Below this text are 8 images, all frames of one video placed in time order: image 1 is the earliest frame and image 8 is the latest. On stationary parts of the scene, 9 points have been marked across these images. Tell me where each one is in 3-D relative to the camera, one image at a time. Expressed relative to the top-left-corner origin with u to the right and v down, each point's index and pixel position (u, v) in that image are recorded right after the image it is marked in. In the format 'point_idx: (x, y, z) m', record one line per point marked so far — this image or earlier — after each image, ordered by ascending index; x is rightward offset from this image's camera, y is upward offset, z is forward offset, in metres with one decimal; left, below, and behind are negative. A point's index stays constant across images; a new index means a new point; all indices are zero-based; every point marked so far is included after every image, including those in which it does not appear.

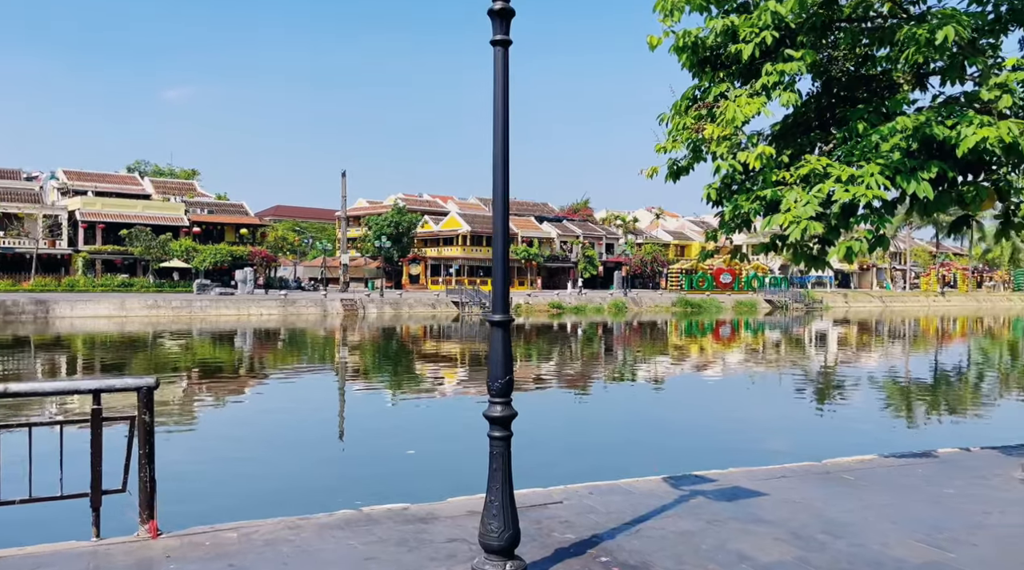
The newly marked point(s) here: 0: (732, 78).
0: (+1.8, +1.7, +7.5) m
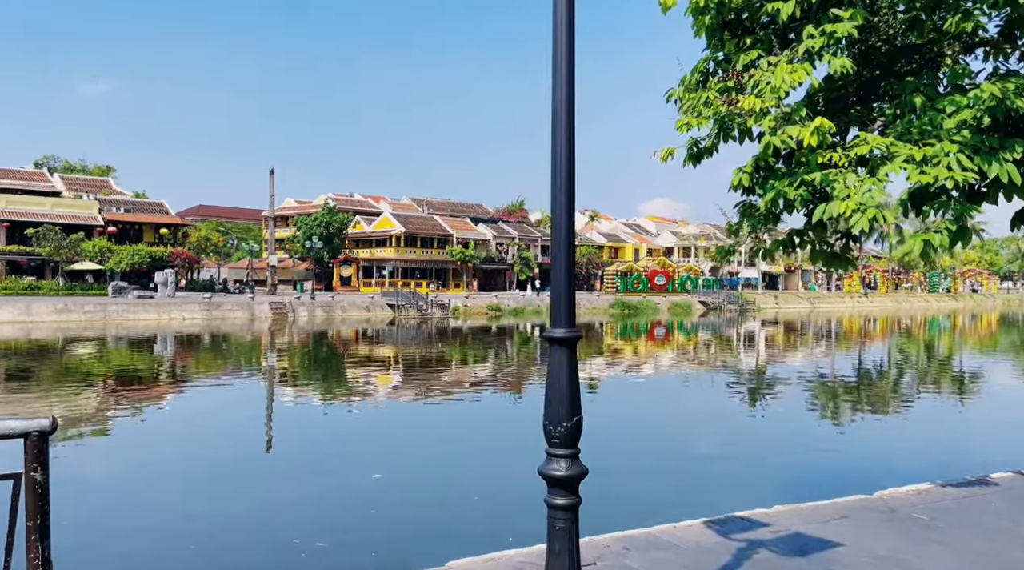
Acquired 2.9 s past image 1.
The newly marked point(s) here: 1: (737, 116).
0: (+1.7, +1.6, +6.5) m
1: (+1.5, +1.1, +6.2) m
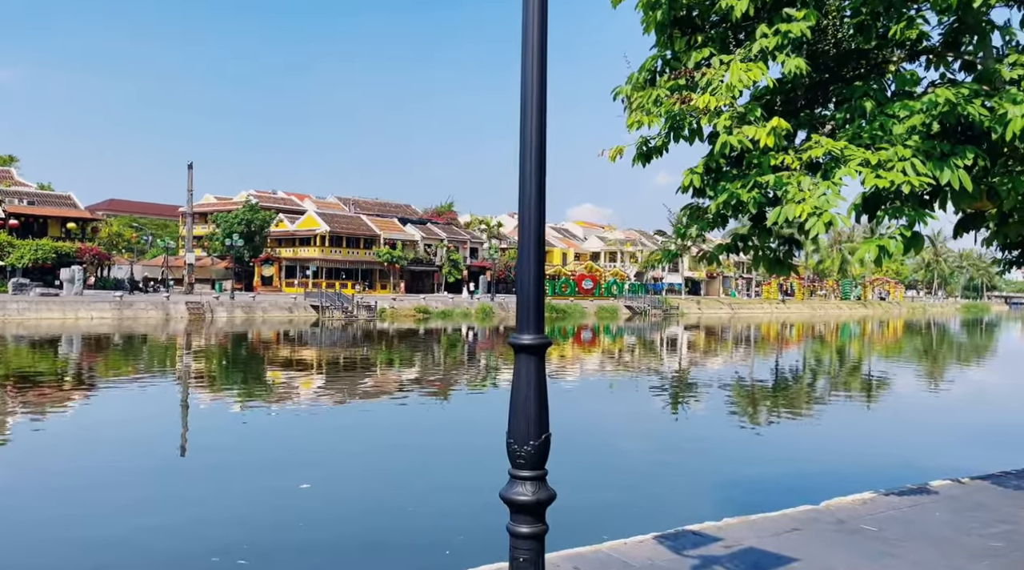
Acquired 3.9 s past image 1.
0: (+1.3, +1.6, +6.3) m
1: (+1.1, +1.1, +6.0) m
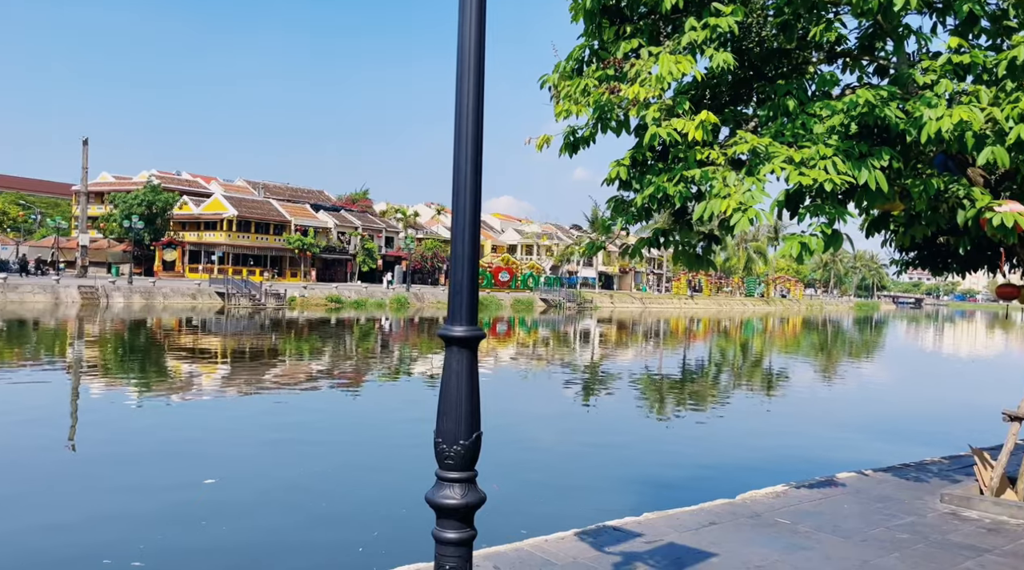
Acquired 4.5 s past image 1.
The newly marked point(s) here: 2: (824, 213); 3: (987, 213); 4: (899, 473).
0: (+0.9, +1.7, +6.3) m
1: (+0.7, +1.1, +5.9) m
2: (+1.9, +0.4, +5.8) m
3: (+3.4, +0.5, +6.8) m
4: (+3.7, -1.8, +9.2) m
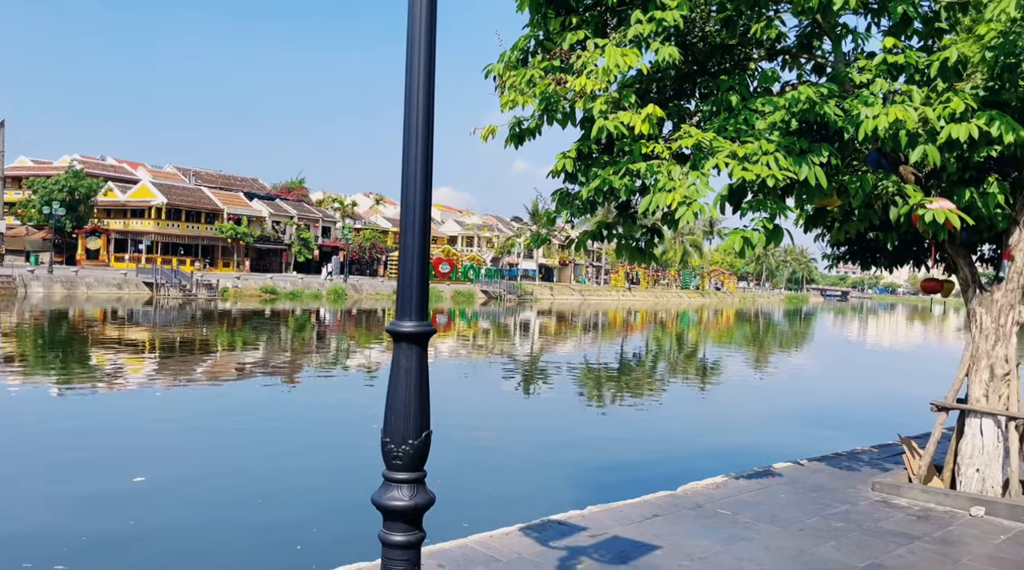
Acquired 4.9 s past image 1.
0: (+0.5, +1.7, +6.3) m
1: (+0.3, +1.2, +5.9) m
2: (+1.6, +0.5, +5.8) m
3: (+3.0, +0.6, +7.0) m
4: (+3.2, -1.7, +9.4) m
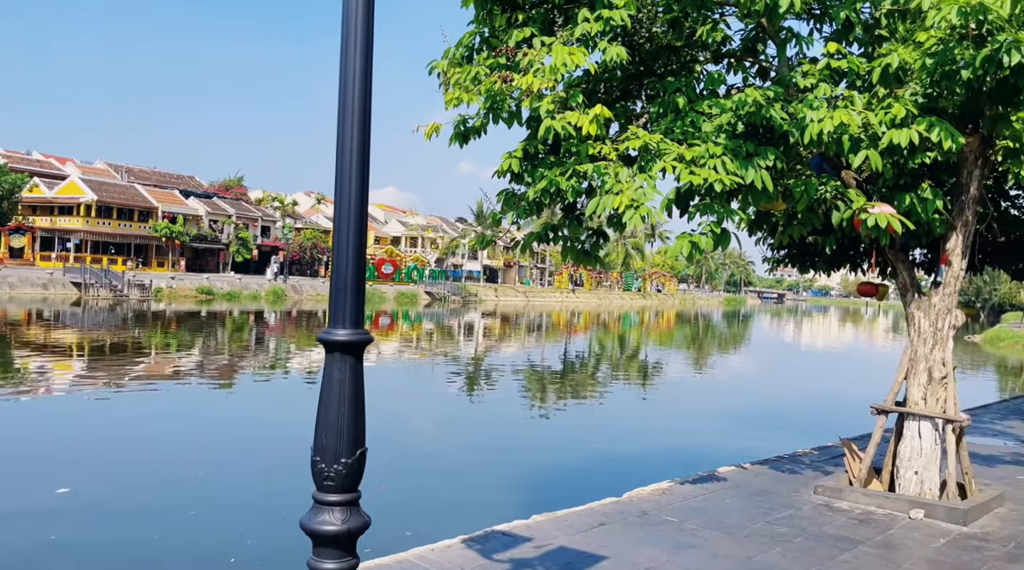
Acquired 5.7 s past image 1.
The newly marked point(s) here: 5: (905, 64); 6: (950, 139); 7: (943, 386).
0: (+0.1, +1.7, +6.1) m
1: (0.0, +1.2, +5.8) m
2: (+1.2, +0.5, +5.8) m
3: (+2.6, +0.5, +7.0) m
4: (+2.6, -1.8, +9.4) m
5: (+2.9, +1.6, +7.1) m
6: (+3.1, +1.0, +6.7) m
7: (+3.6, -0.8, +7.9) m
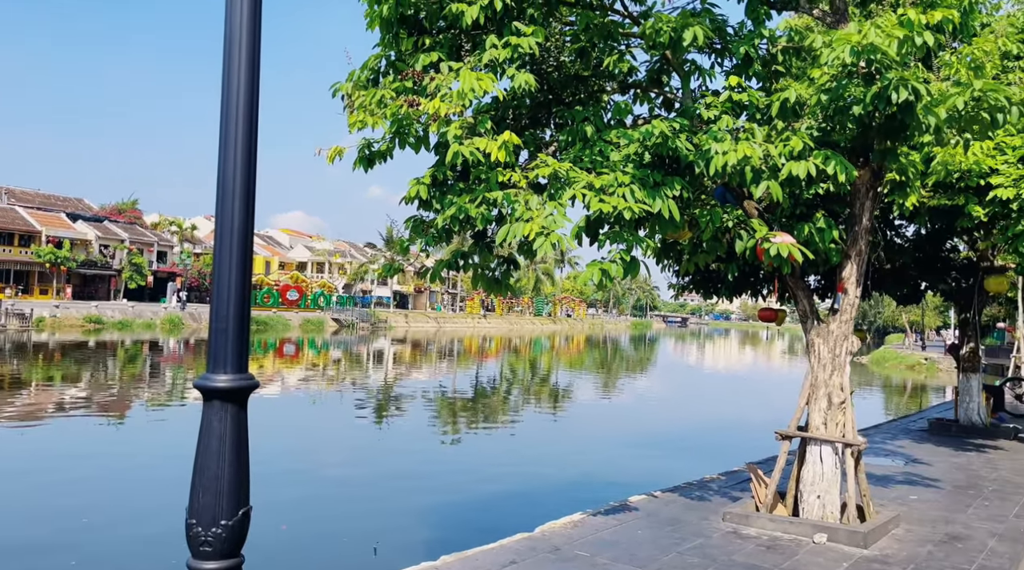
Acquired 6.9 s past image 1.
0: (-0.4, +1.5, +6.0) m
1: (-0.6, +1.0, +5.7) m
2: (+0.7, +0.3, +5.7) m
3: (+1.9, +0.3, +7.1) m
4: (+1.7, -2.0, +9.4) m
5: (+2.2, +1.4, +7.2) m
6: (+2.4, +0.8, +6.8) m
7: (+2.8, -1.1, +8.0) m
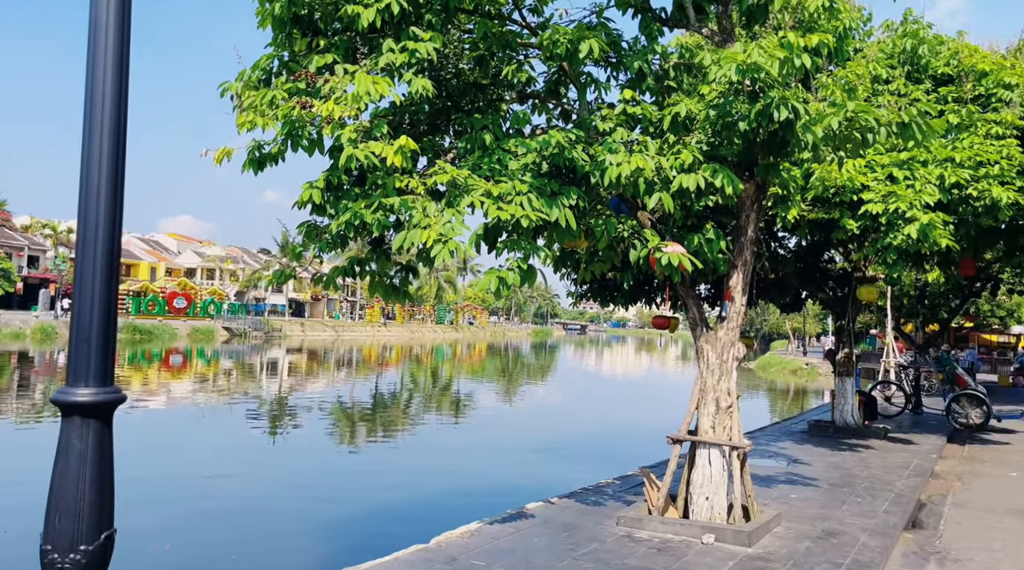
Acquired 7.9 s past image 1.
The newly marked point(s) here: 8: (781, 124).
0: (-1.1, +1.4, +6.0) m
1: (-1.2, +0.9, +5.6) m
2: (+0.1, +0.2, +5.8) m
3: (+1.1, +0.3, +7.3) m
4: (+0.7, -2.1, +9.5) m
5: (+1.4, +1.4, +7.5) m
6: (+1.7, +0.8, +7.1) m
7: (+1.9, -1.1, +8.3) m
8: (+2.0, +1.2, +7.1) m
